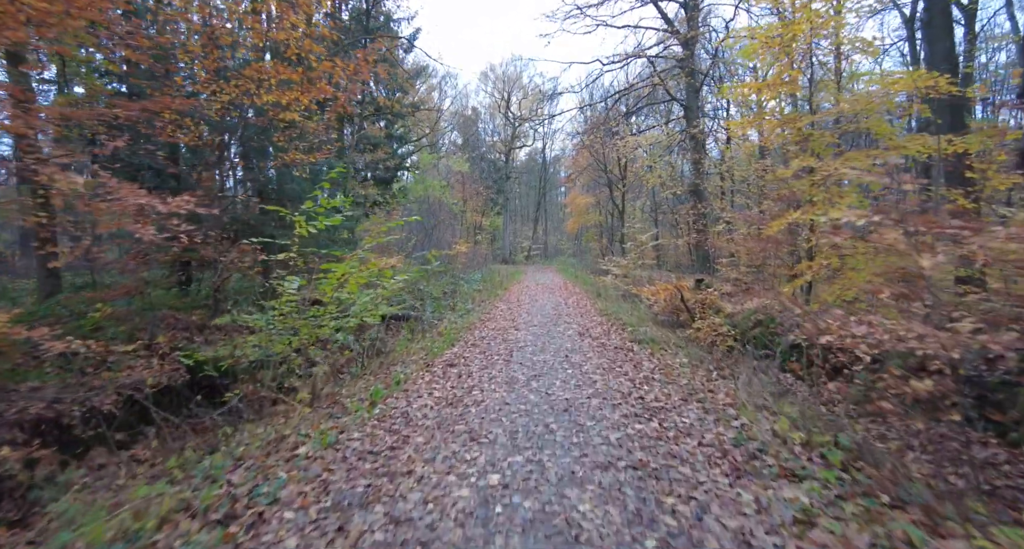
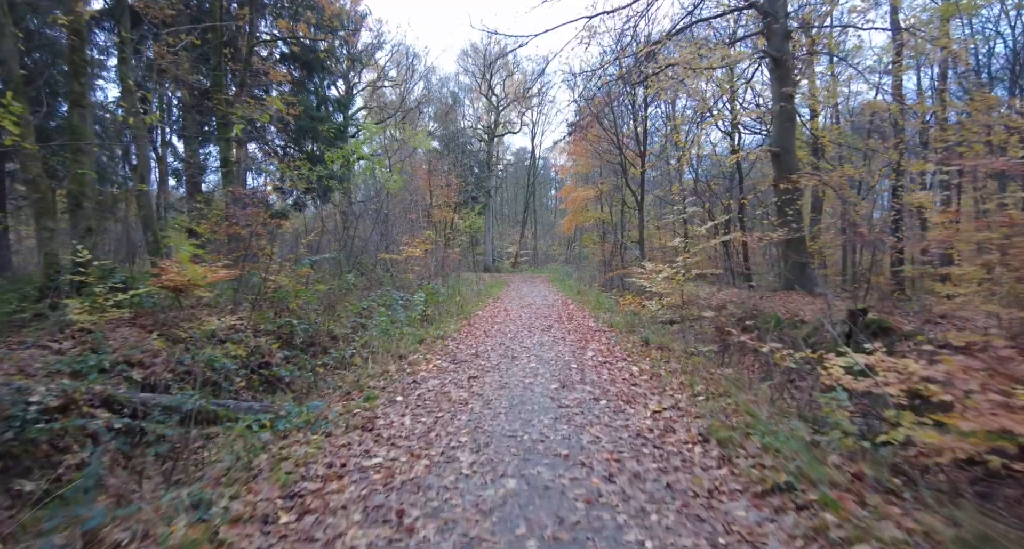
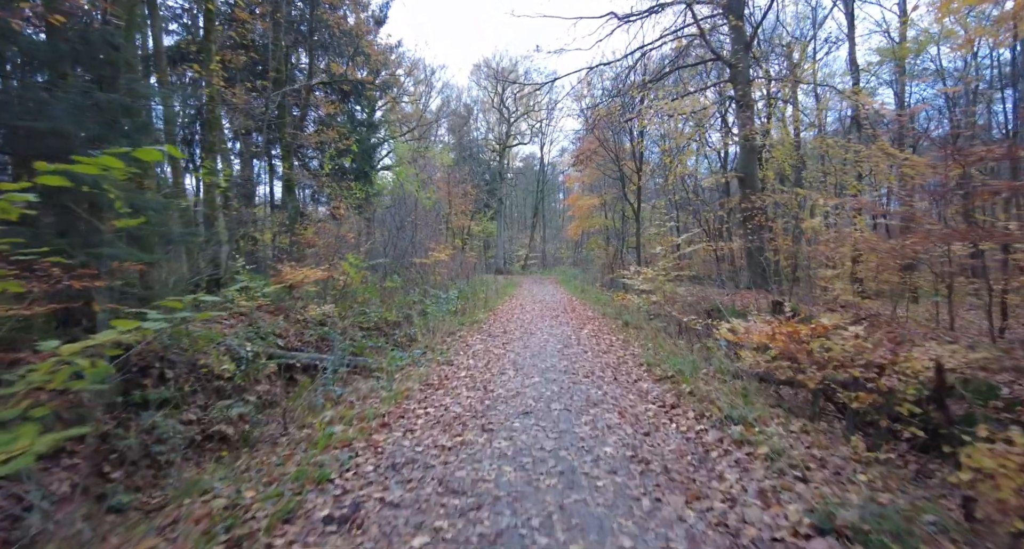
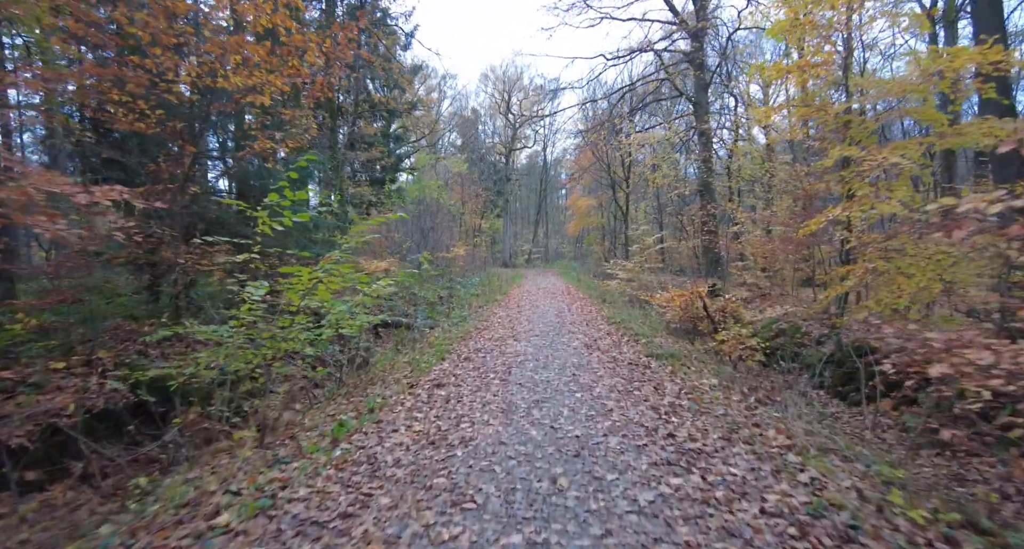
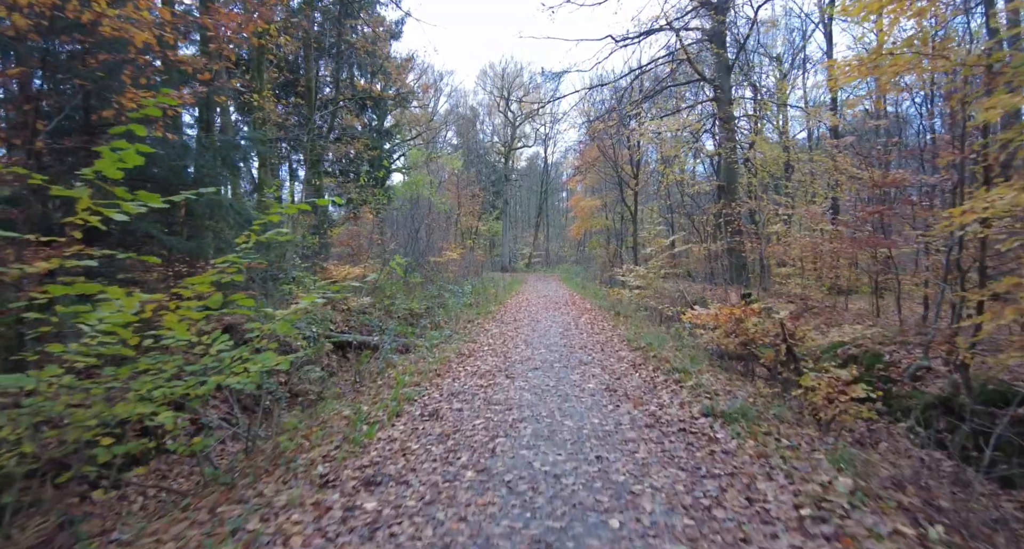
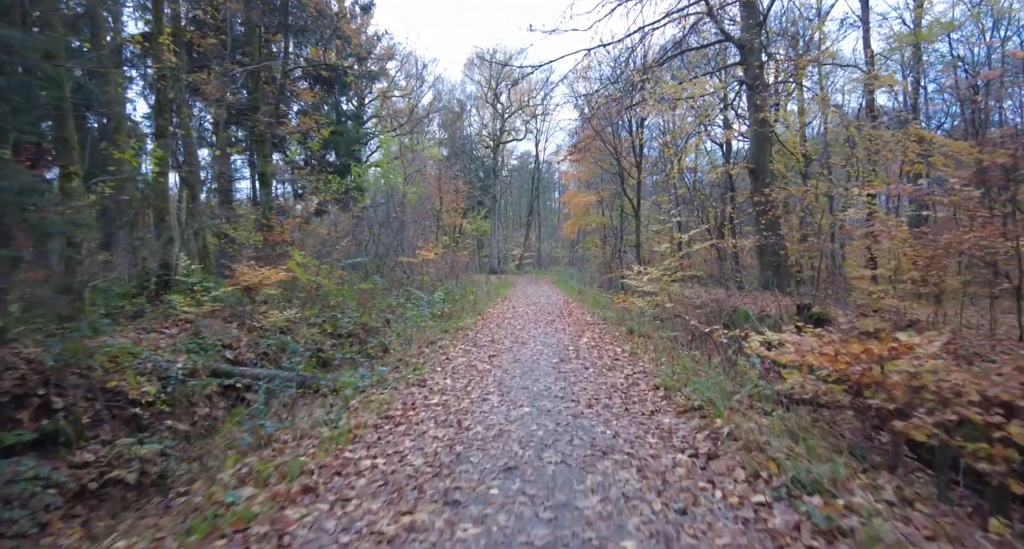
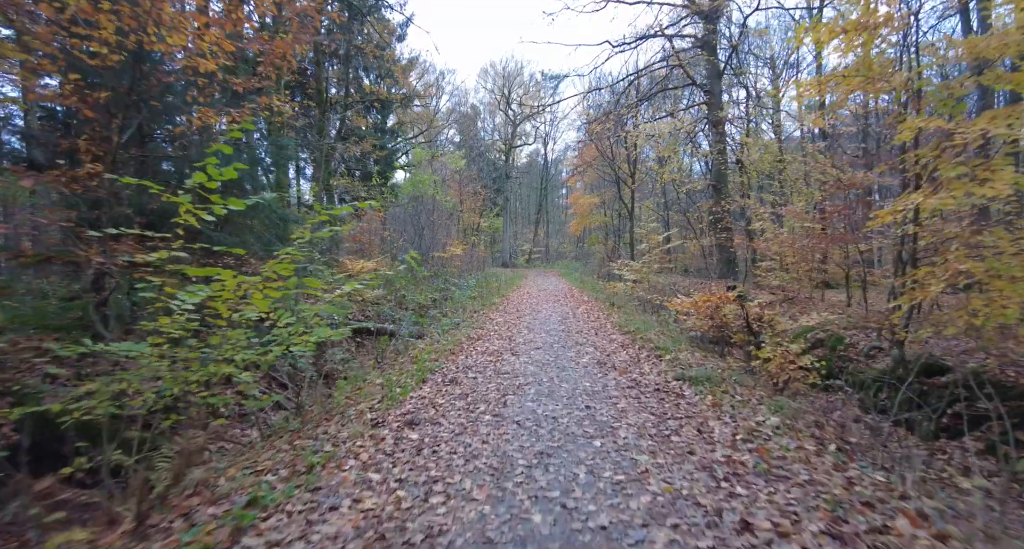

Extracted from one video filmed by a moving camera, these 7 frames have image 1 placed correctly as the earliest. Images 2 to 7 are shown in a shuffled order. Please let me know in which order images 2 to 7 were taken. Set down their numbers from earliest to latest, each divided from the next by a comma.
4, 7, 5, 3, 6, 2
